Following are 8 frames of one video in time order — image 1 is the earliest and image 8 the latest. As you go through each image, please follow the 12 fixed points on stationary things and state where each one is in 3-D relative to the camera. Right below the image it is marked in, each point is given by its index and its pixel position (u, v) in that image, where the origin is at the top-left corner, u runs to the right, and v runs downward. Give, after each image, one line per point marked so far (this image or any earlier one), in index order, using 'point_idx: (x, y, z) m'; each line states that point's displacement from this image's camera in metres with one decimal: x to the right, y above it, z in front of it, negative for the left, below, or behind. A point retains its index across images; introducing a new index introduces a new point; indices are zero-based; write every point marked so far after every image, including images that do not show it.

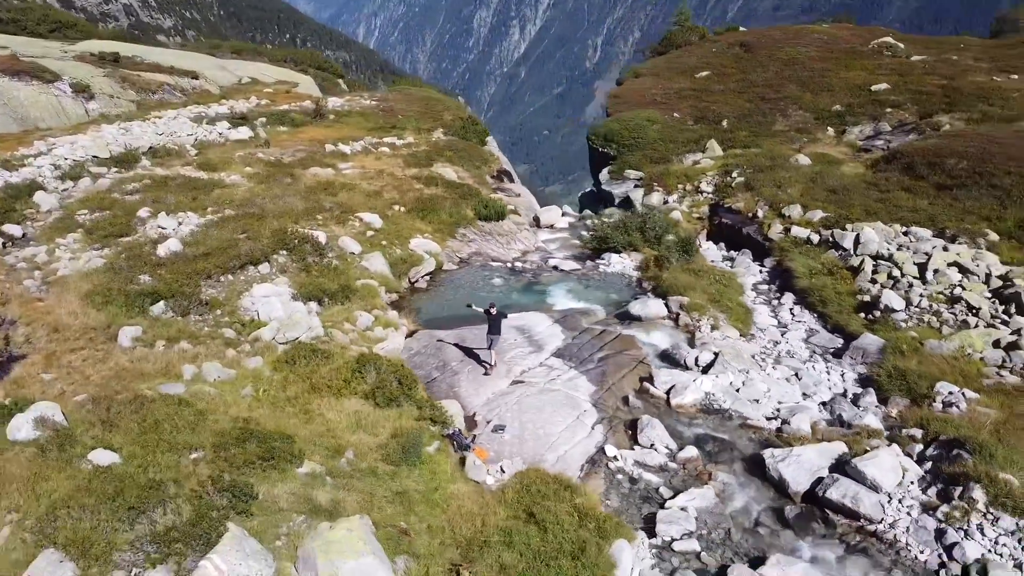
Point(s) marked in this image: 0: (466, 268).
0: (-1.1, +0.5, +19.8) m
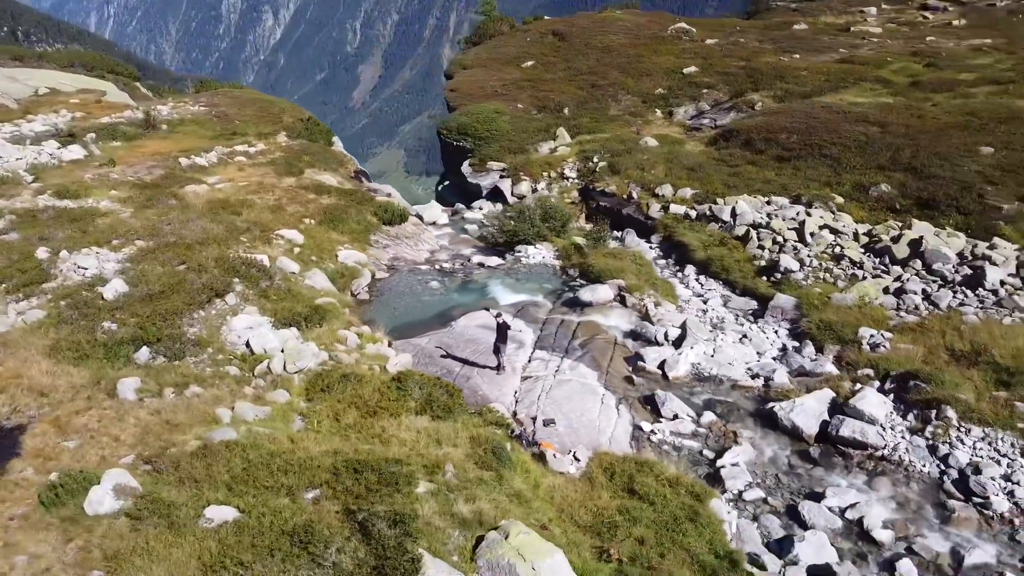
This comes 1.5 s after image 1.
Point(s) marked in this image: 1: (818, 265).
0: (-2.9, +0.4, +20.1) m
1: (+7.1, +0.6, +18.8) m
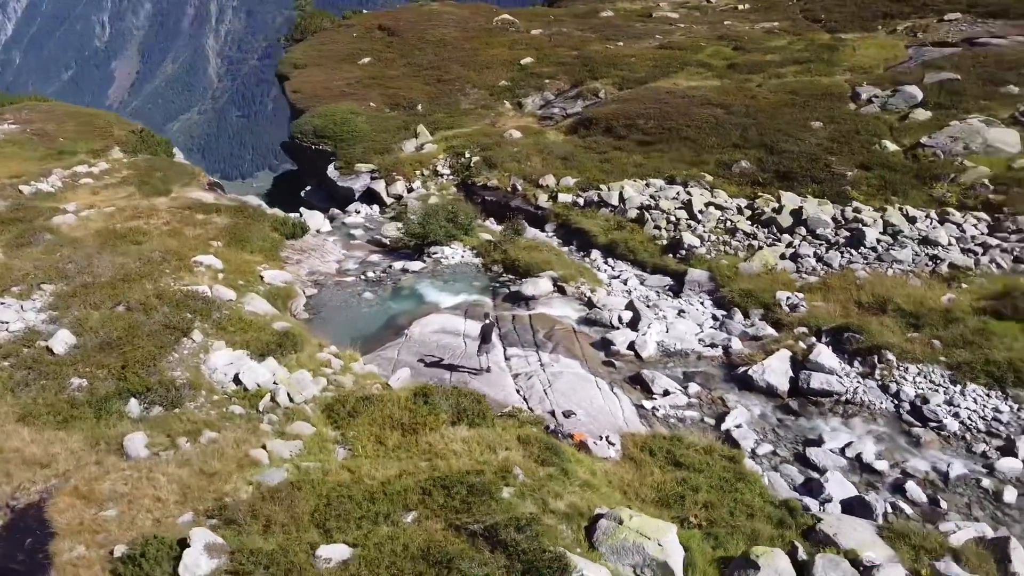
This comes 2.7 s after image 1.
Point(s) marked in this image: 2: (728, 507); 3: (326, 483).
0: (-4.6, 0.0, +19.8) m
1: (+5.3, +1.3, +21.0) m
2: (+2.8, -2.9, +10.5) m
3: (-2.4, -2.6, +10.7) m
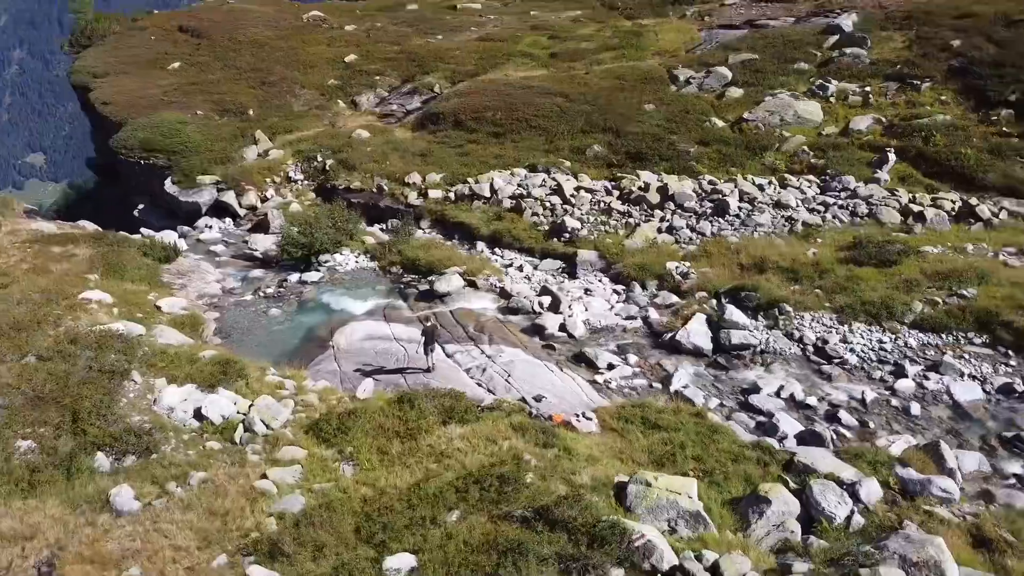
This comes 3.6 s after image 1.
0: (-6.8, -0.5, +19.0) m
1: (+2.3, +1.9, +22.6) m
2: (+3.0, -2.5, +12.0) m
3: (-2.1, -2.8, +10.8) m
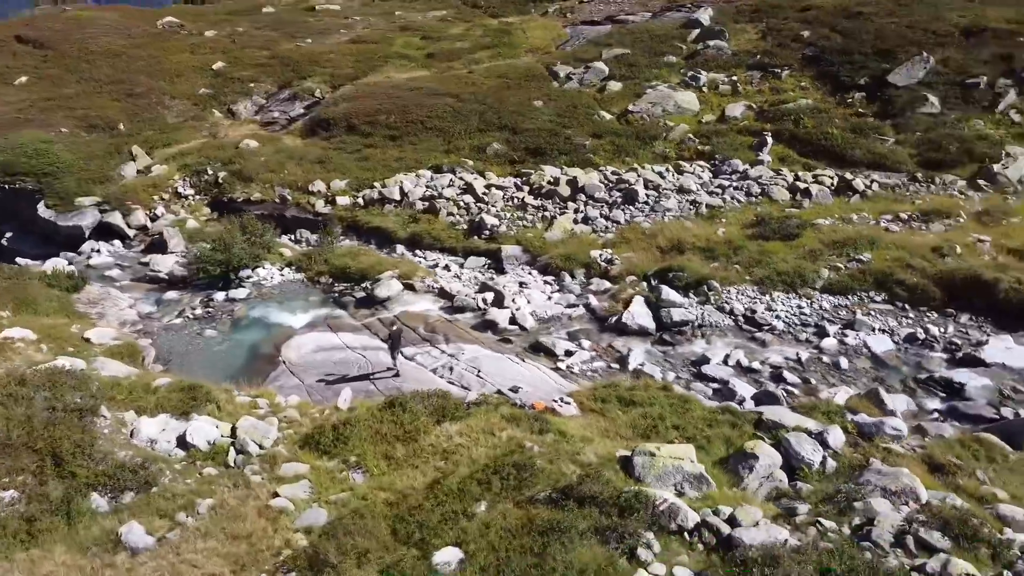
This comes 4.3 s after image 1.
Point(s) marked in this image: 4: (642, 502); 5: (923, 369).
0: (-8.1, -1.1, +18.3) m
1: (0.0, +2.1, +23.4) m
2: (+2.9, -2.2, +13.1) m
3: (-1.9, -3.0, +11.0) m
4: (+1.7, -2.8, +10.5) m
5: (+7.7, -1.5, +15.1) m
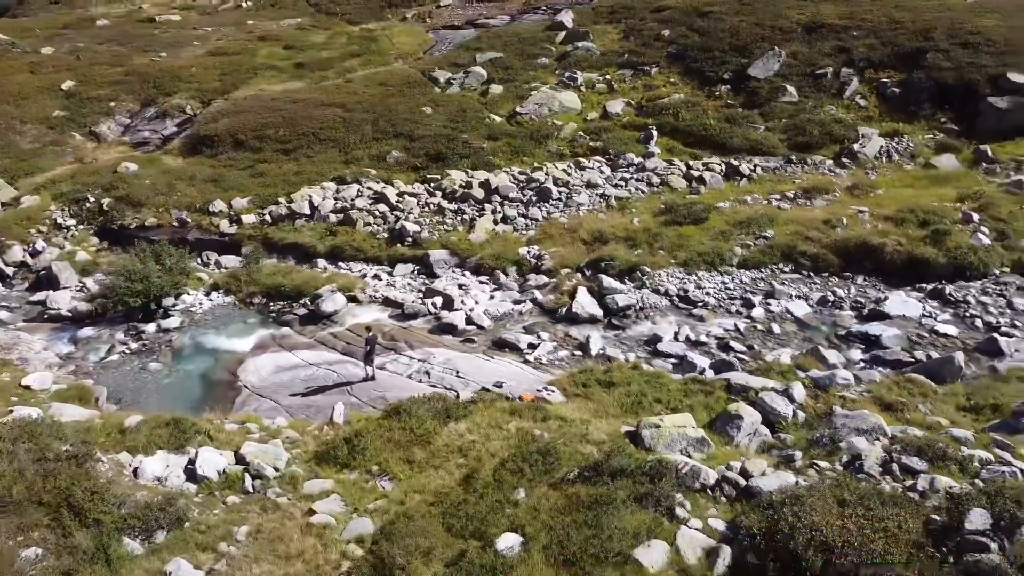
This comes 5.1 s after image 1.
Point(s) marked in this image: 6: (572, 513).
0: (-9.0, -1.9, +17.4) m
1: (-2.4, +2.0, +23.9) m
2: (+2.9, -1.9, +14.5) m
3: (-1.3, -3.1, +11.5) m
4: (+2.3, -2.6, +11.7) m
5: (+7.0, -0.8, +17.3) m
6: (+0.8, -3.1, +11.1) m
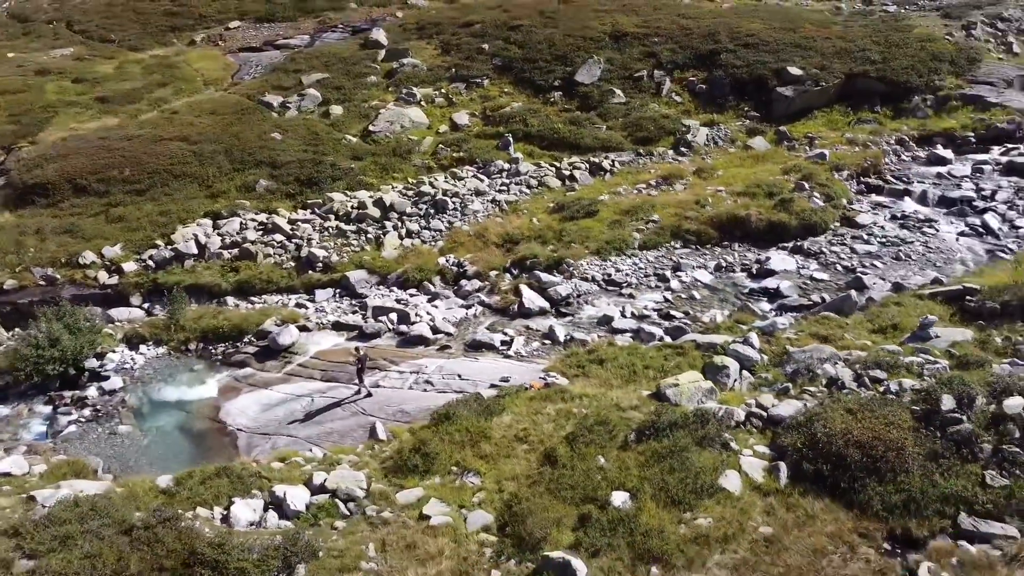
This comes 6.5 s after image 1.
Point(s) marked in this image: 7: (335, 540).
0: (-9.0, -3.3, +16.1) m
1: (-5.4, +1.3, +24.3) m
2: (+3.0, -1.6, +17.0) m
3: (+0.2, -3.2, +12.9) m
4: (+3.4, -2.2, +14.1) m
5: (+6.0, +0.1, +20.9) m
6: (+2.3, -2.8, +13.1) m
7: (-2.7, -3.8, +12.1) m
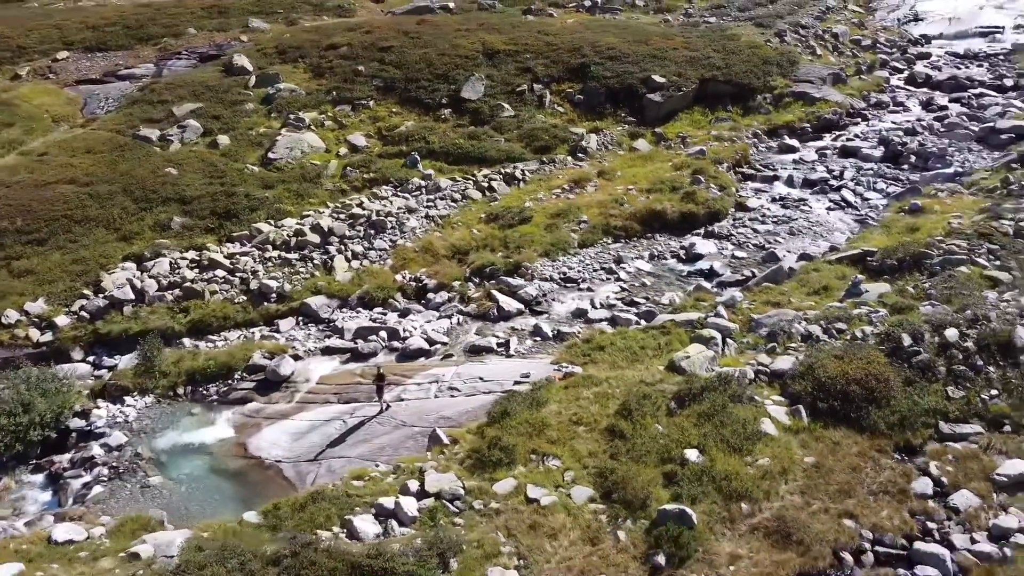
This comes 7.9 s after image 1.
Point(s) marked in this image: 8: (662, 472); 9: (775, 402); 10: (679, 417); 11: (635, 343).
0: (-7.9, -4.3, +15.5) m
1: (-7.0, +0.4, +24.3) m
2: (+3.3, -1.3, +19.3) m
3: (+1.7, -3.2, +14.6) m
4: (+4.4, -1.8, +16.6) m
5: (+4.9, +0.5, +23.9) m
6: (+3.7, -2.6, +15.4) m
7: (-0.8, -4.0, +13.2) m
8: (+2.7, -3.2, +14.3) m
9: (+5.3, -2.3, +16.3) m
10: (+3.3, -2.4, +15.7) m
11: (+2.9, -1.4, +19.2) m
